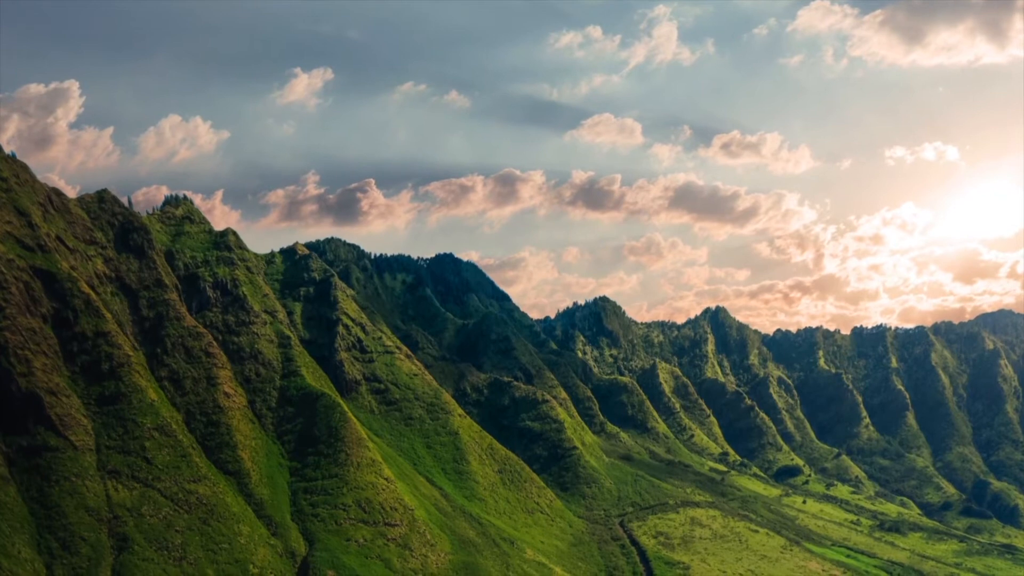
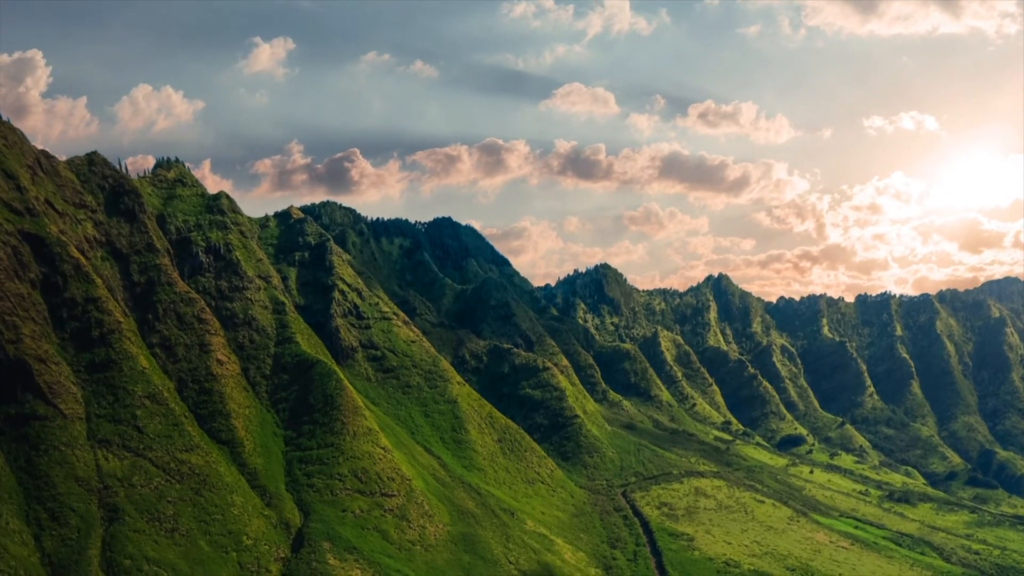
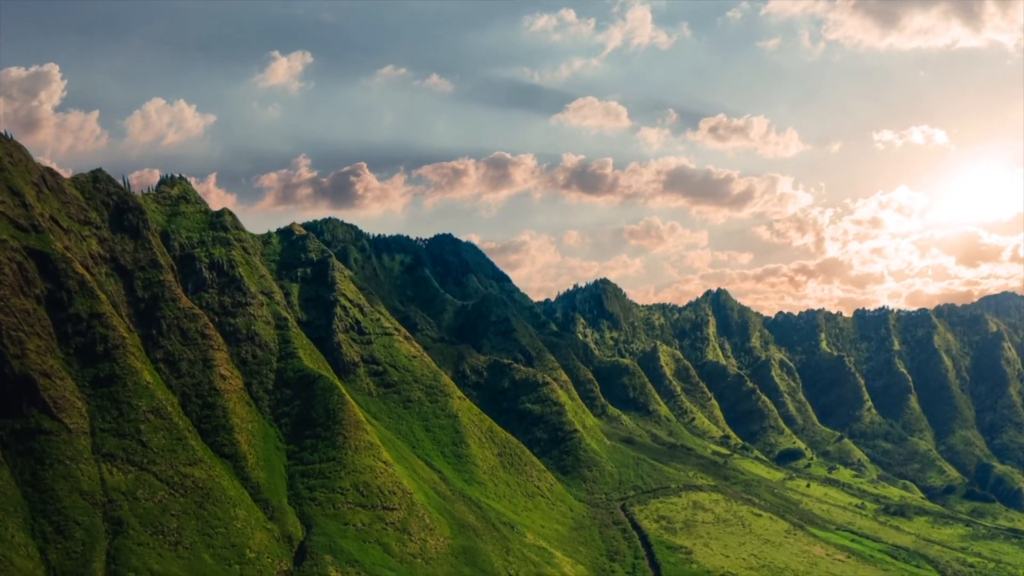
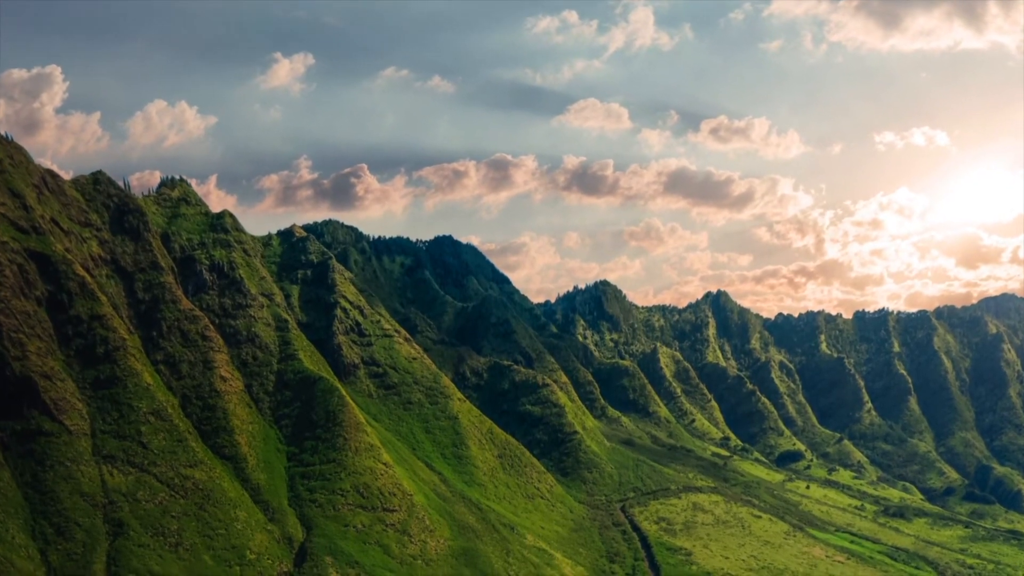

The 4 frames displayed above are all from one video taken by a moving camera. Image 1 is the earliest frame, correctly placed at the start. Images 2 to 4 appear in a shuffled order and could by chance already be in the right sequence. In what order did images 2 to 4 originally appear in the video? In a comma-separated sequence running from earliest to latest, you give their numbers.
4, 3, 2
